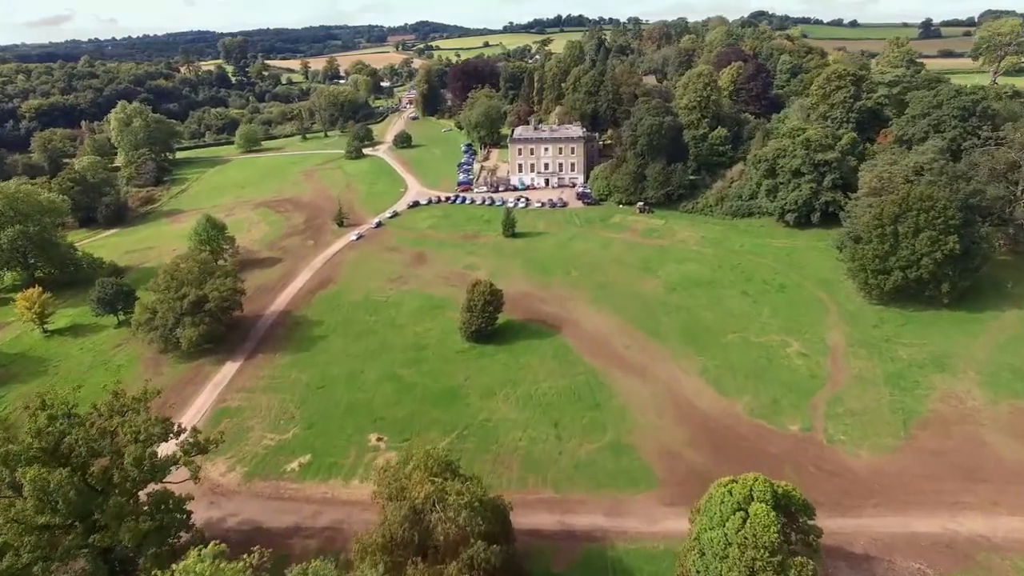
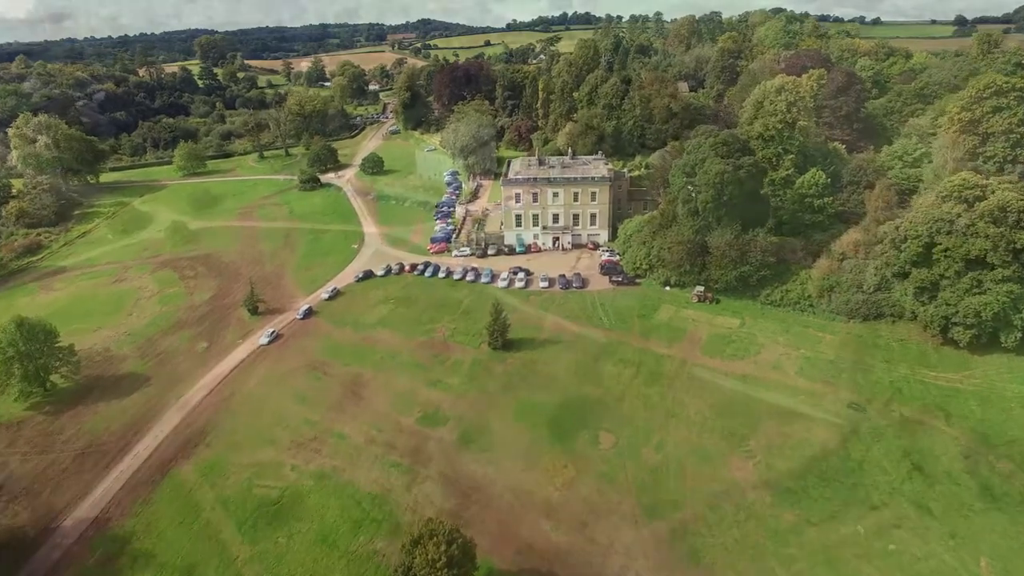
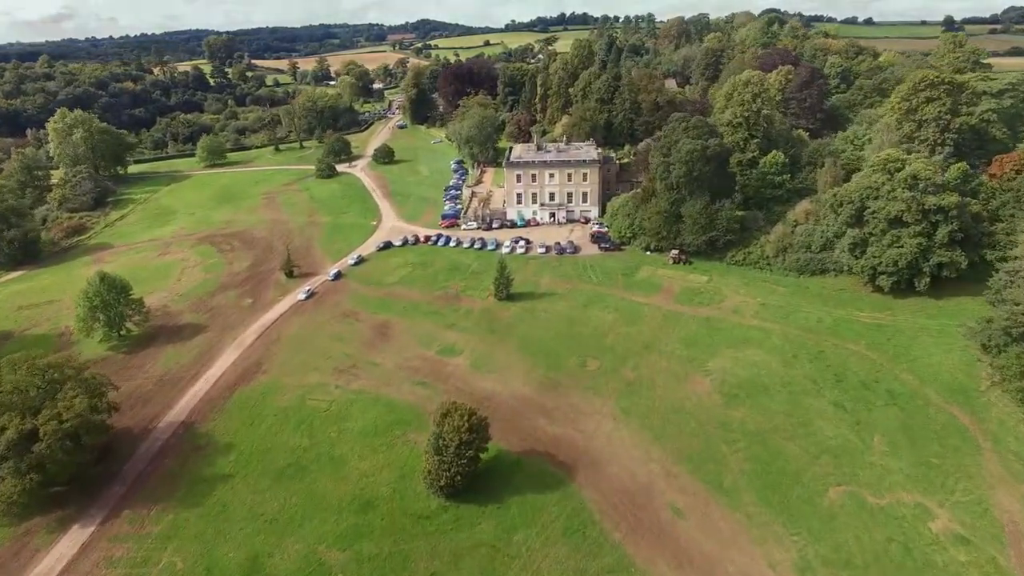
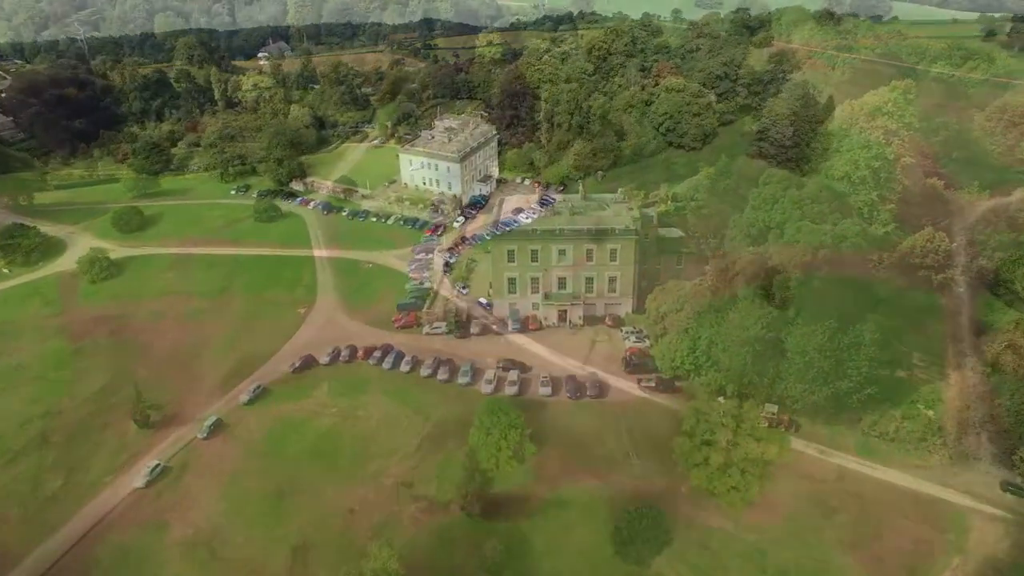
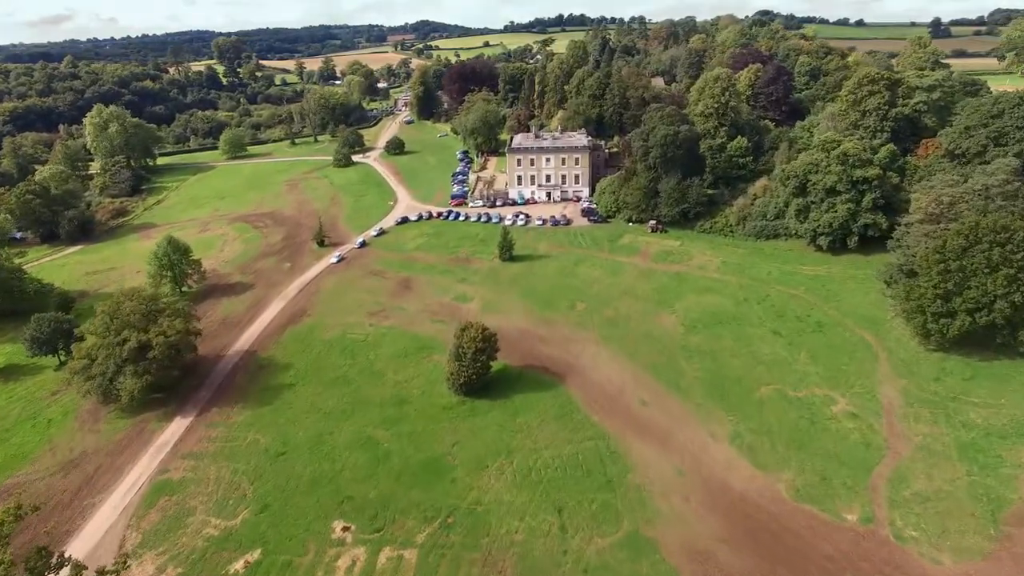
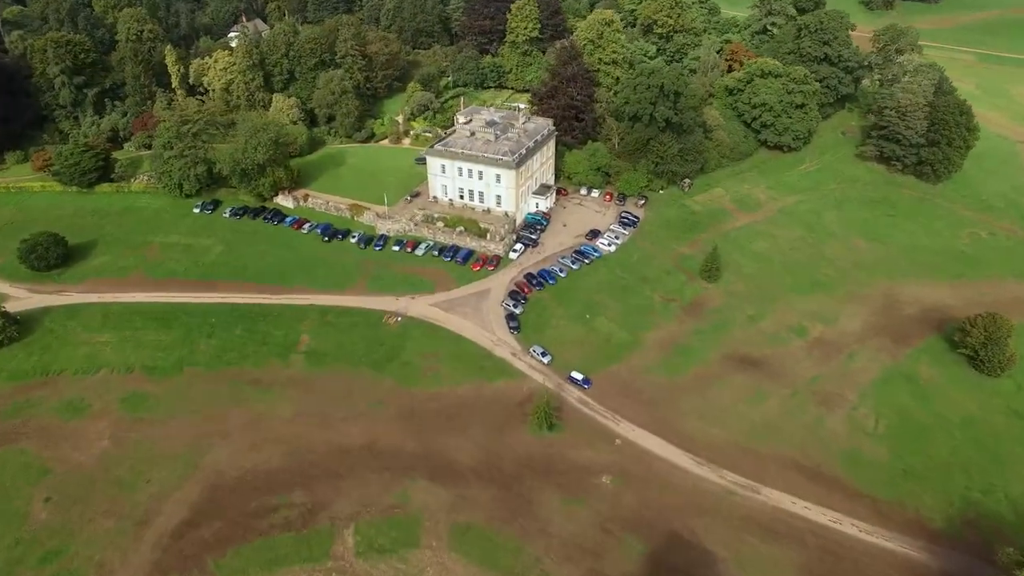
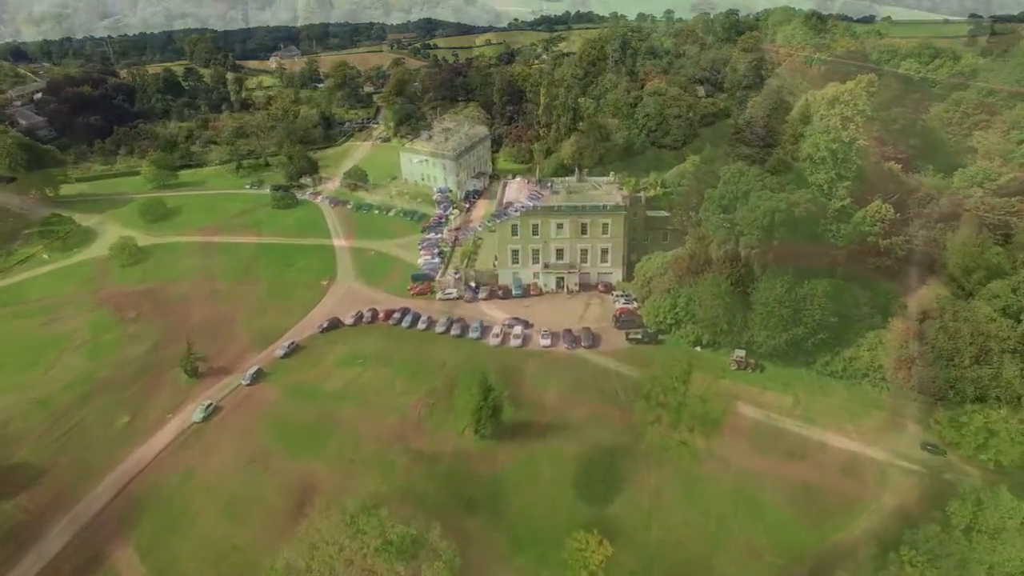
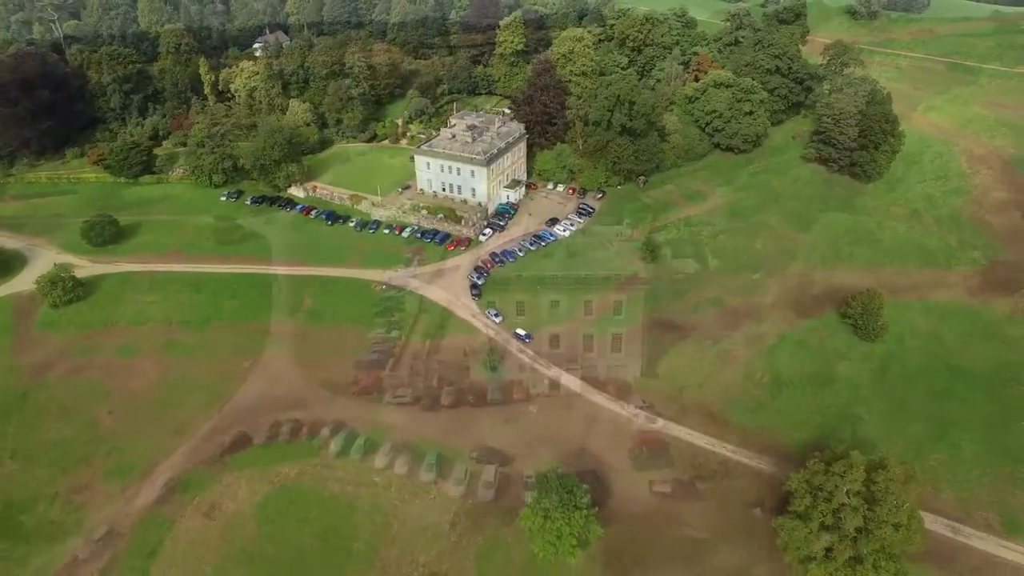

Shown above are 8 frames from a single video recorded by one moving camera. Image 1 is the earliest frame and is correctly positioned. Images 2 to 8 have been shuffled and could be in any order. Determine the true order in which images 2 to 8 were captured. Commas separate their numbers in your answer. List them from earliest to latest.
5, 3, 2, 7, 4, 8, 6
